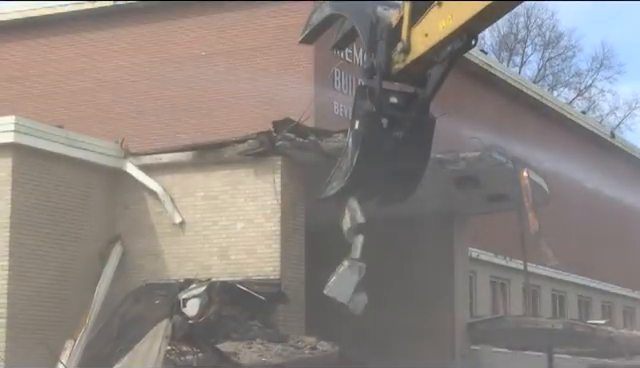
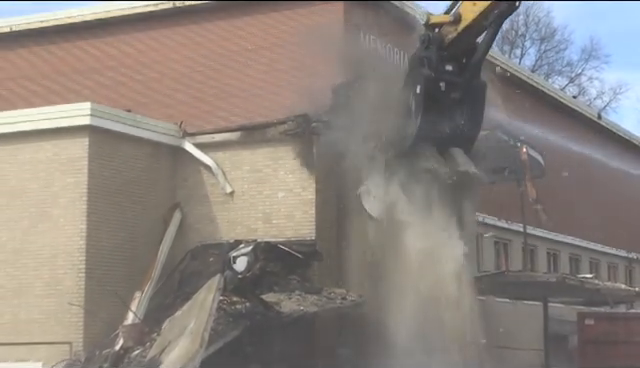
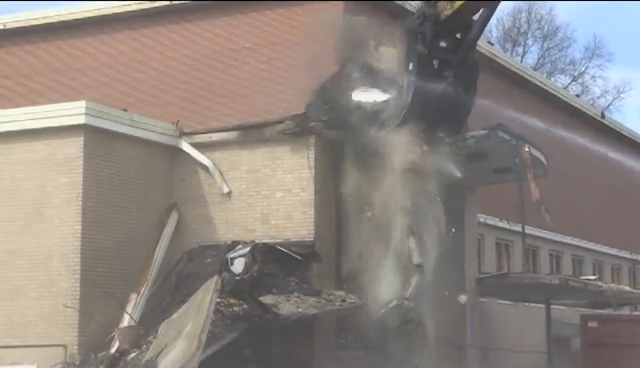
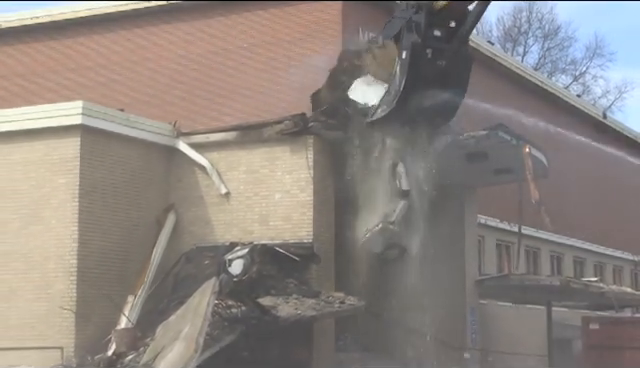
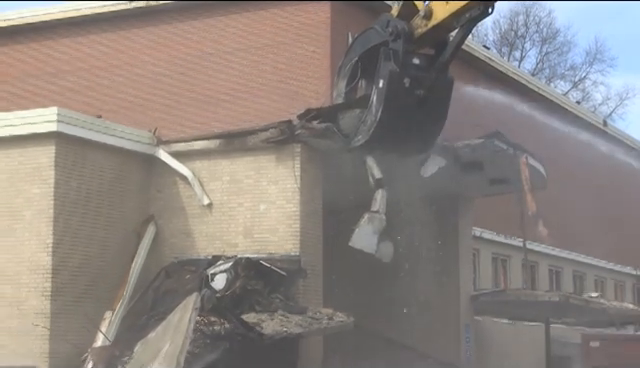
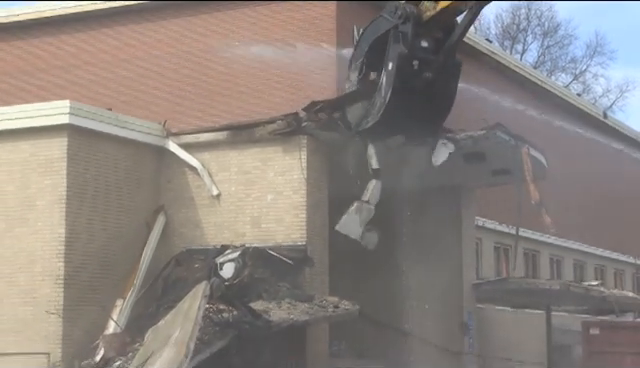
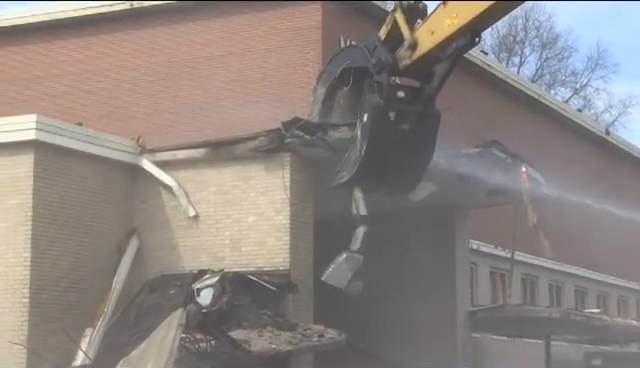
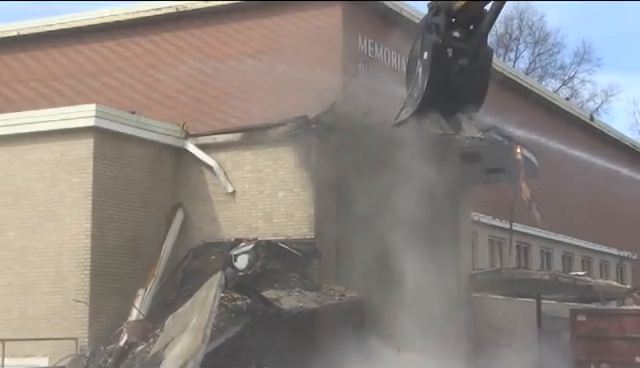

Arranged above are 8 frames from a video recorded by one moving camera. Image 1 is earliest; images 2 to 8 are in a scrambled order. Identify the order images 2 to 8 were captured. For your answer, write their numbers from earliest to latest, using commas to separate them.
7, 5, 6, 4, 3, 2, 8
